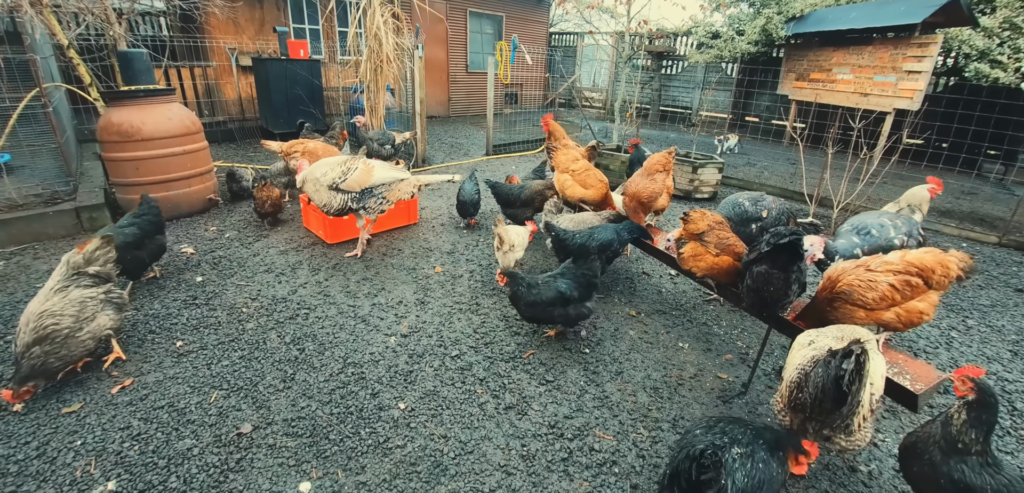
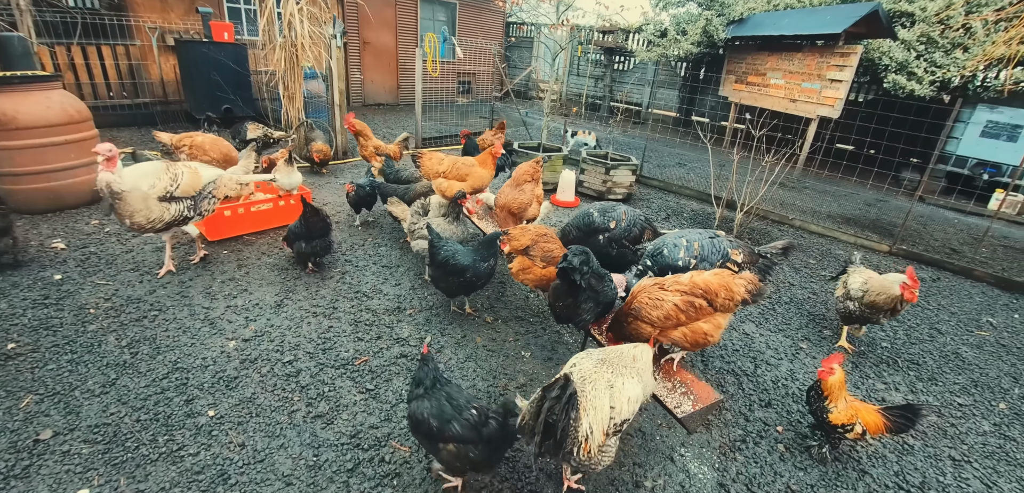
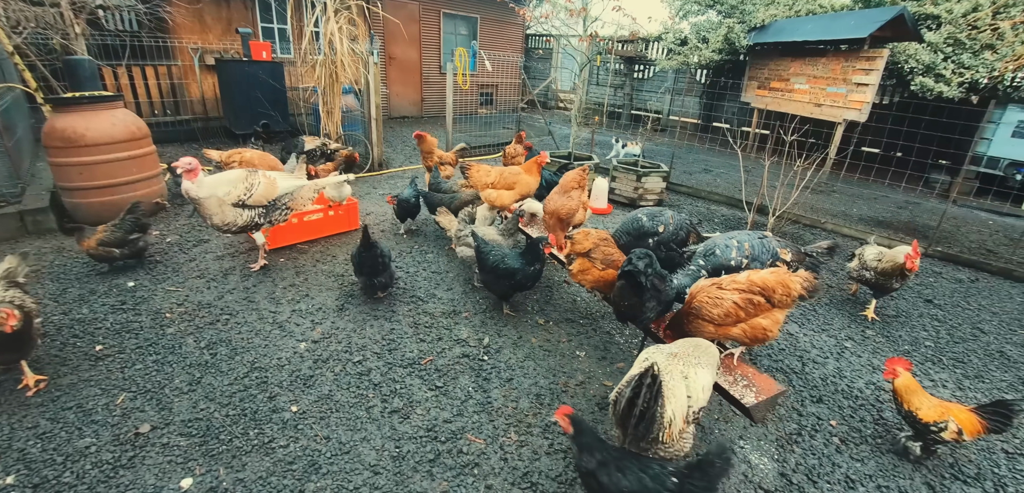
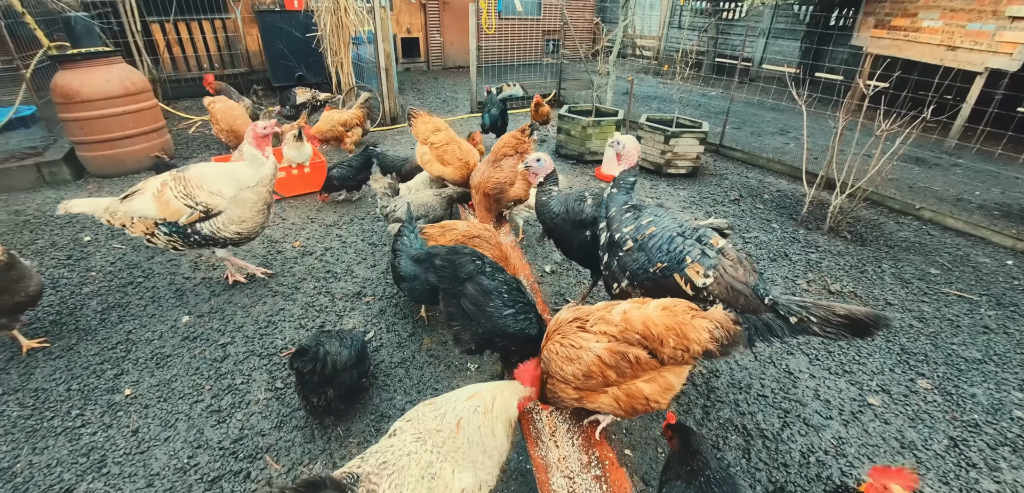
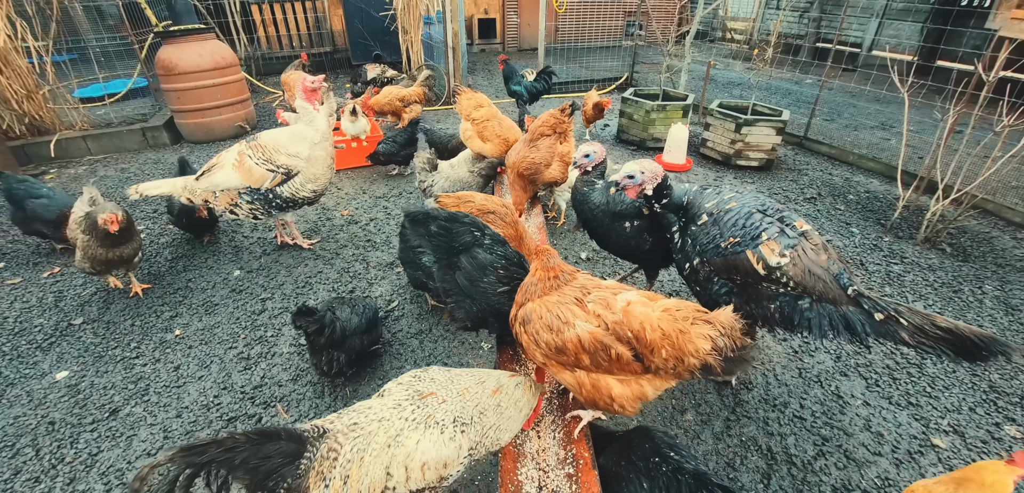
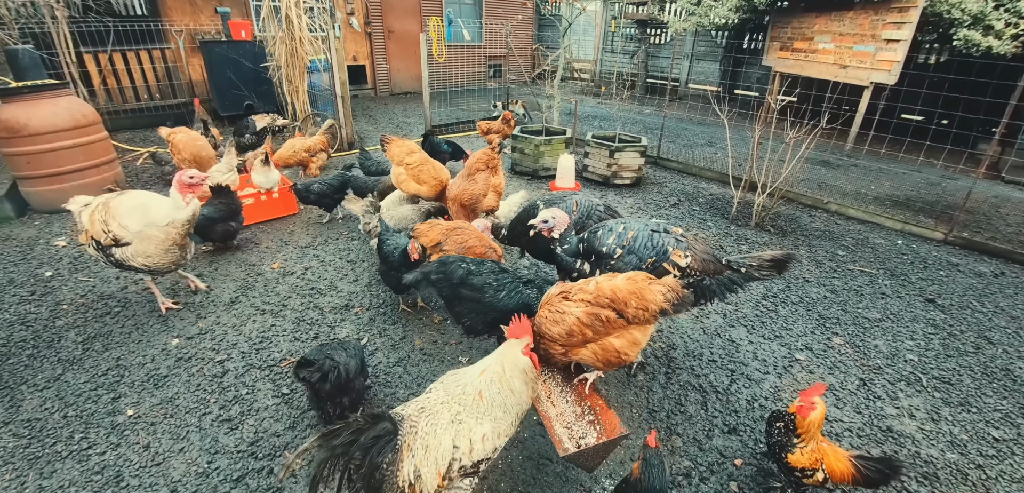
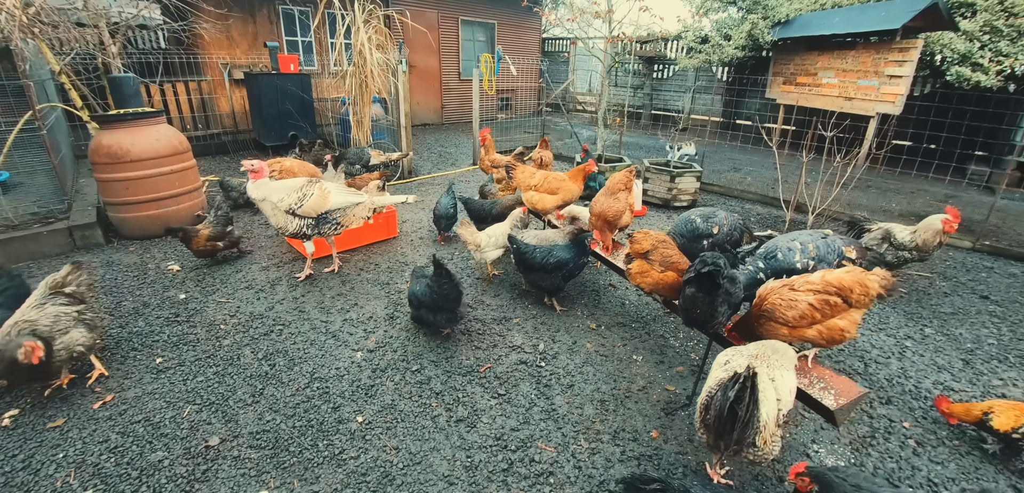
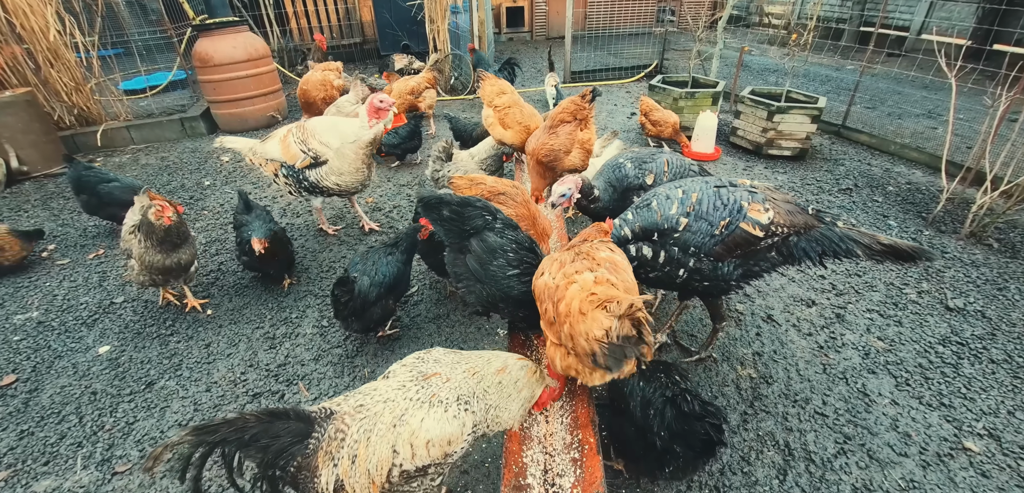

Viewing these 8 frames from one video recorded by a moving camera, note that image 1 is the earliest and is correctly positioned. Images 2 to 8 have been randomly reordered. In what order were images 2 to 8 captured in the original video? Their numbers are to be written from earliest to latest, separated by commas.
7, 3, 2, 6, 4, 5, 8
